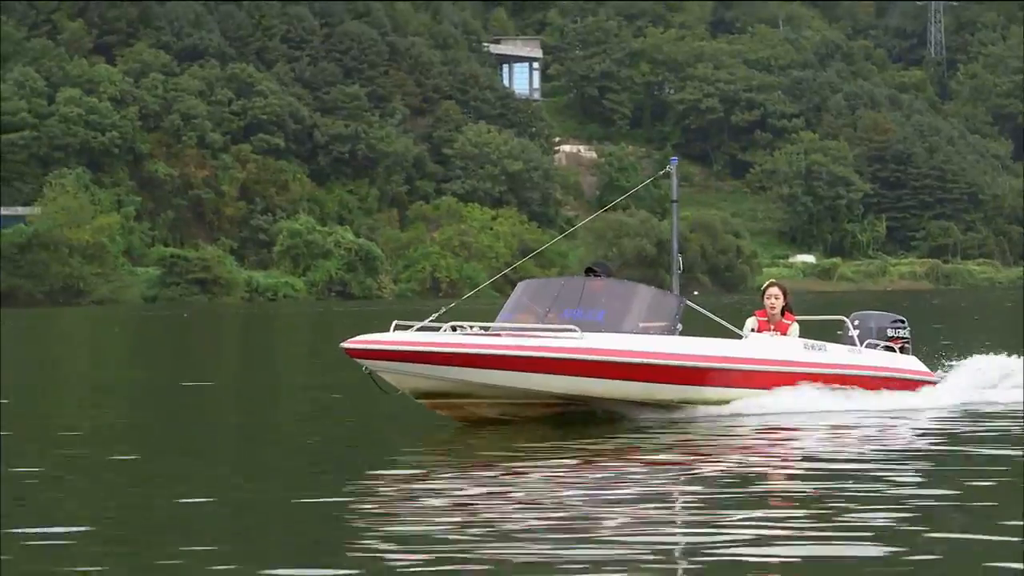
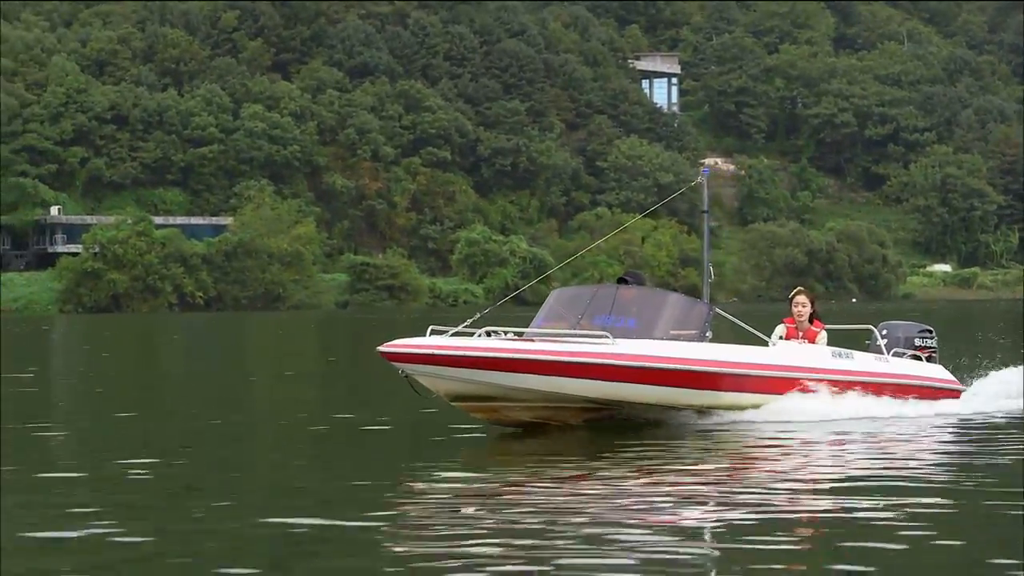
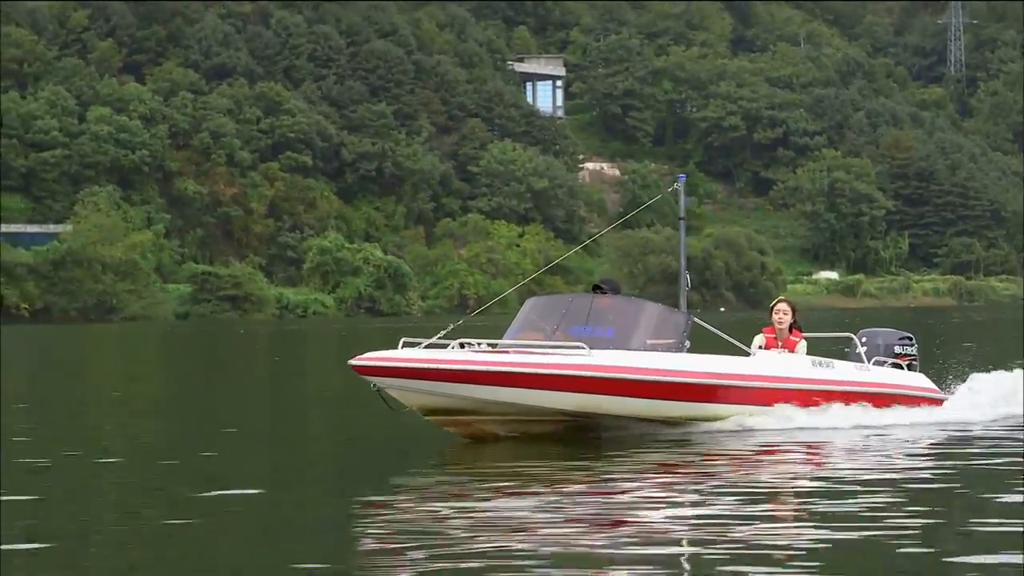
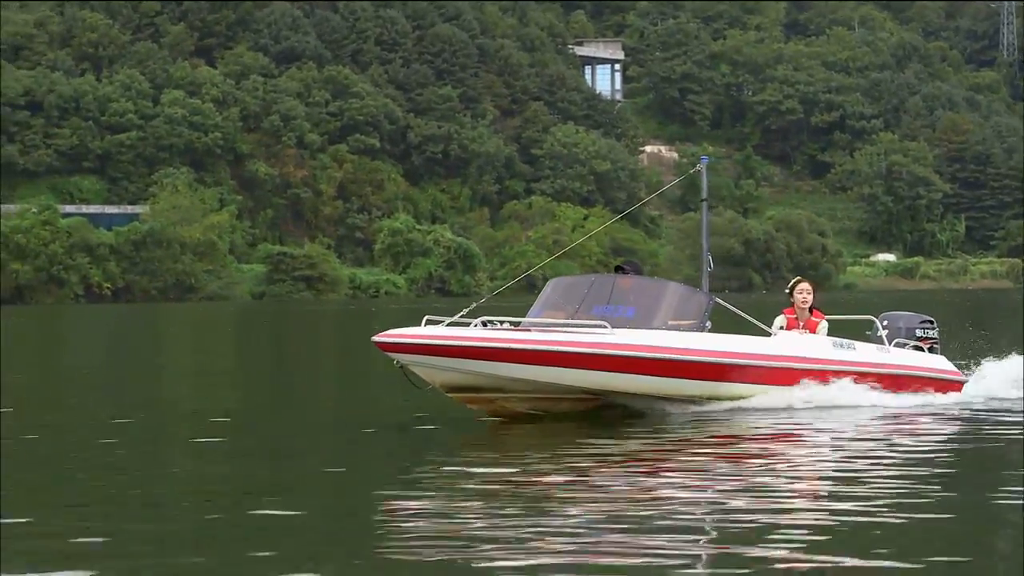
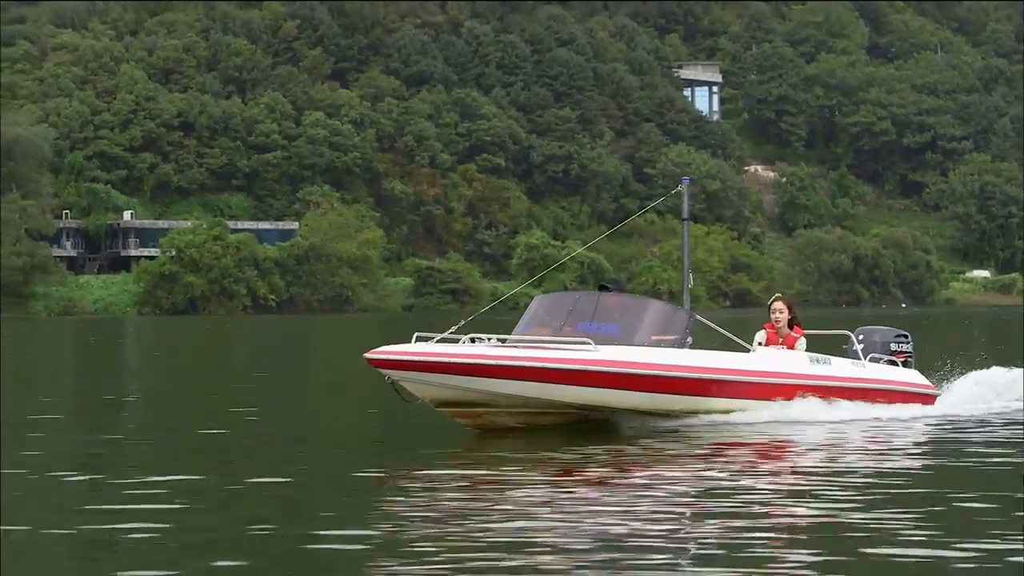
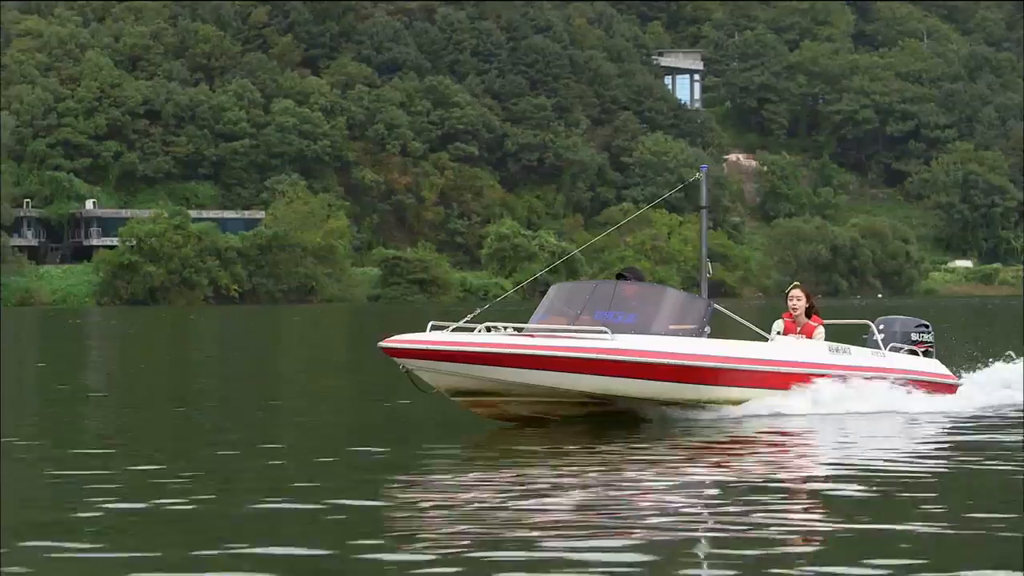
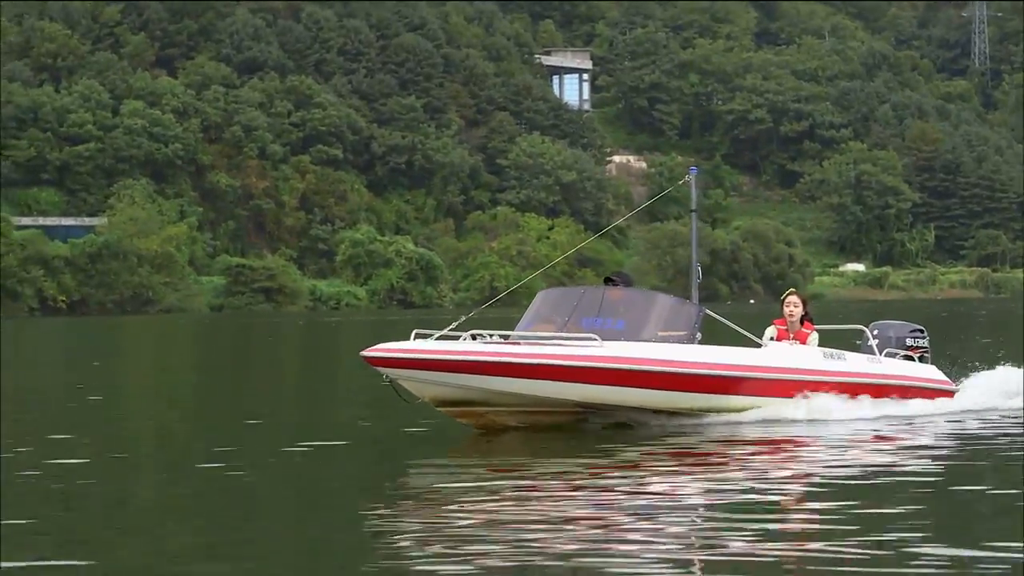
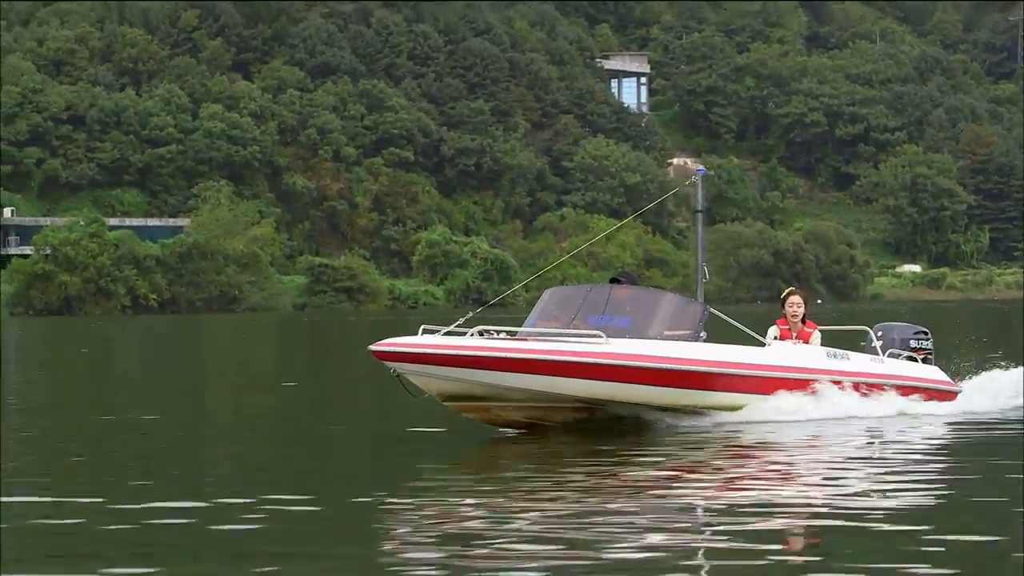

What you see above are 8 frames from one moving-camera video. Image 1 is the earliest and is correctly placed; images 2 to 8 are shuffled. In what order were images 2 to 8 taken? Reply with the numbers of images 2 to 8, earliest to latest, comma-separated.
3, 7, 4, 8, 2, 6, 5
